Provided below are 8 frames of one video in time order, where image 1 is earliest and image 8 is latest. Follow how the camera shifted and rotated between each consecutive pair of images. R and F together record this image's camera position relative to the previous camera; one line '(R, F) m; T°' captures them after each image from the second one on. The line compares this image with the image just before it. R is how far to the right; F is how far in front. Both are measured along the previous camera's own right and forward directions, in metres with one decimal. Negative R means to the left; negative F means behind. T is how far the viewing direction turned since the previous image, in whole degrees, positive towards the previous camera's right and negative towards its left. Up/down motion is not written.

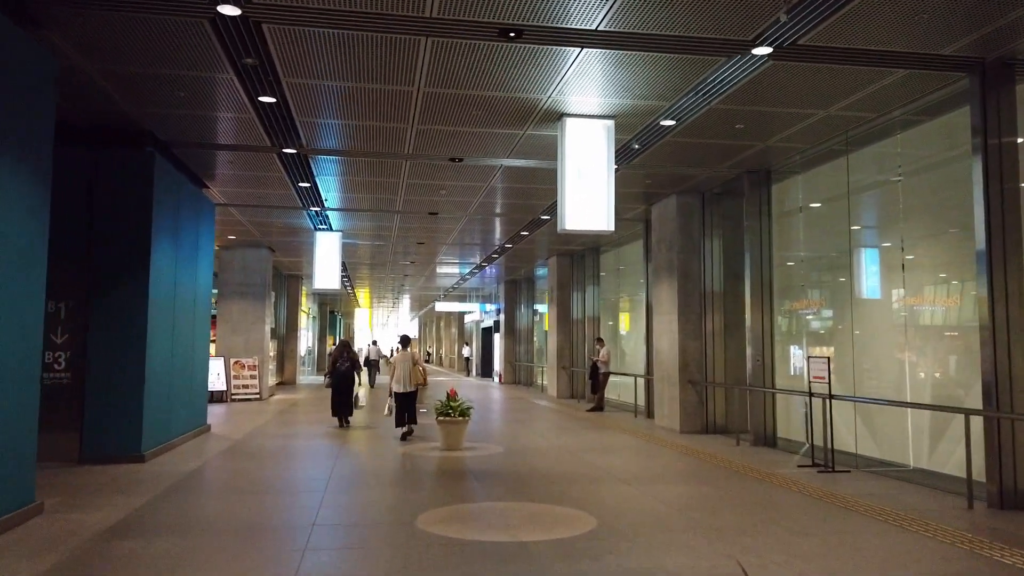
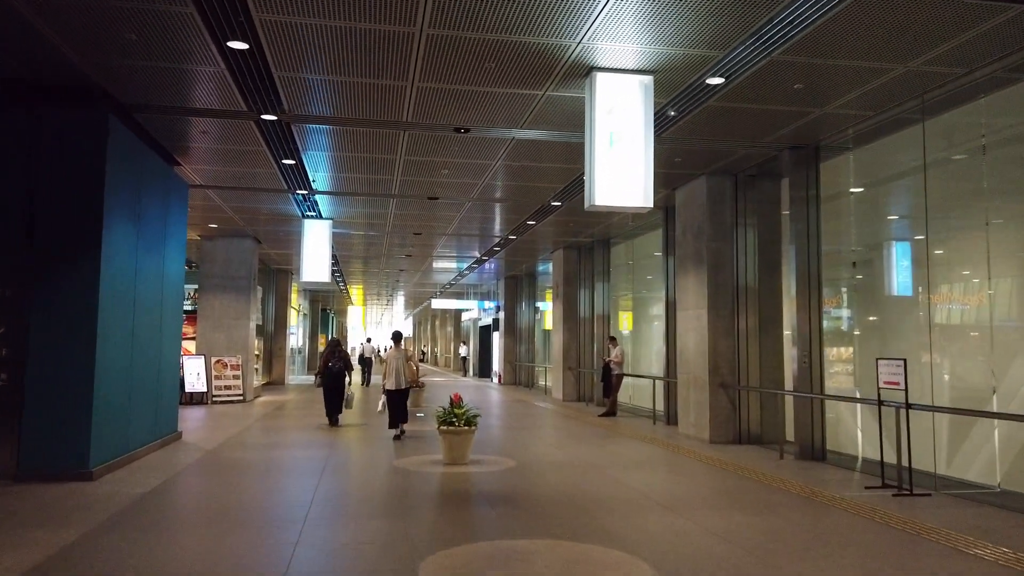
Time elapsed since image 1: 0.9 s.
(-0.2, +1.3) m; 0°
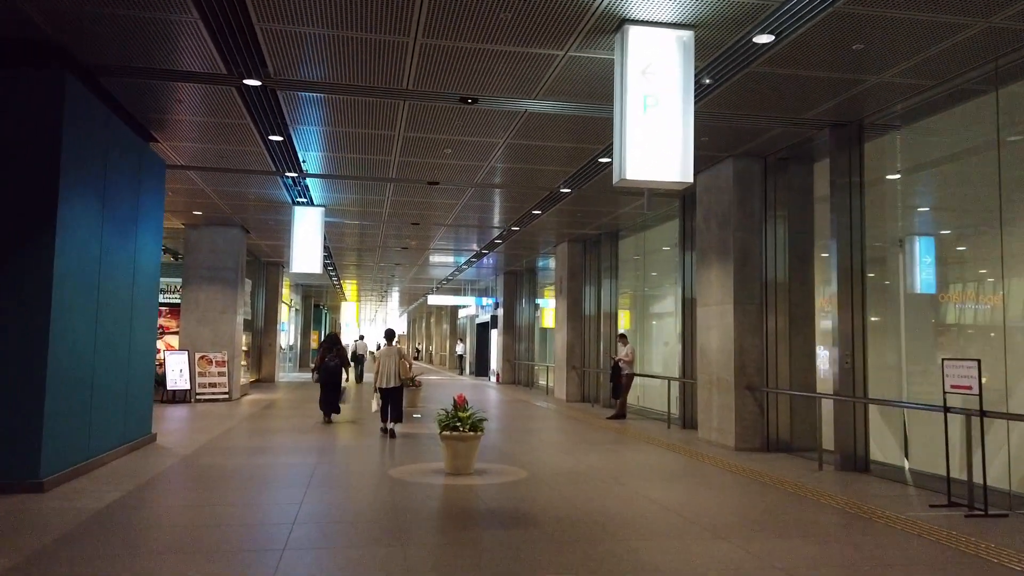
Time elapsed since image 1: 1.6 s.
(-0.2, +0.9) m; 0°
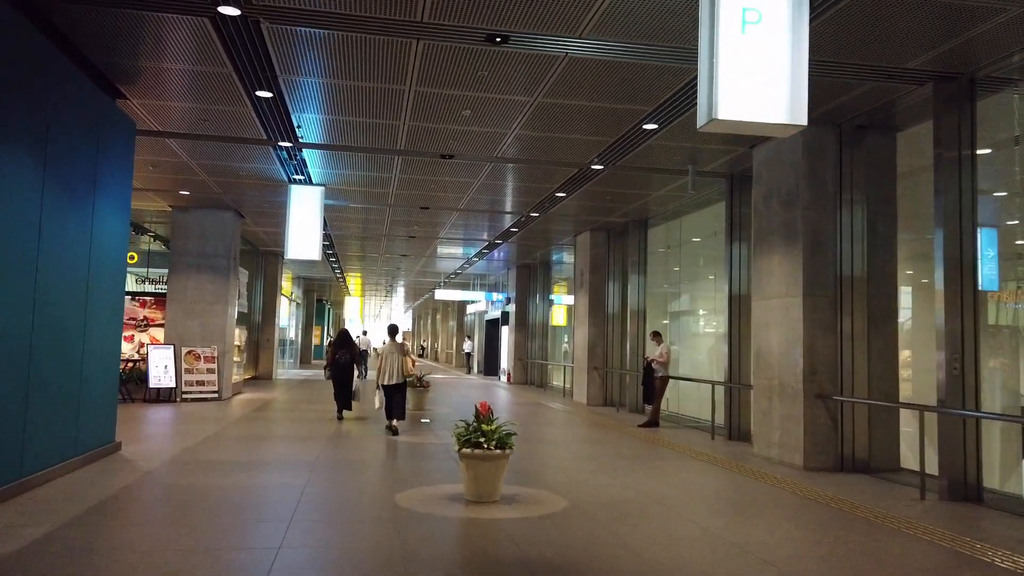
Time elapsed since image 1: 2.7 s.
(-0.3, +1.4) m; 0°
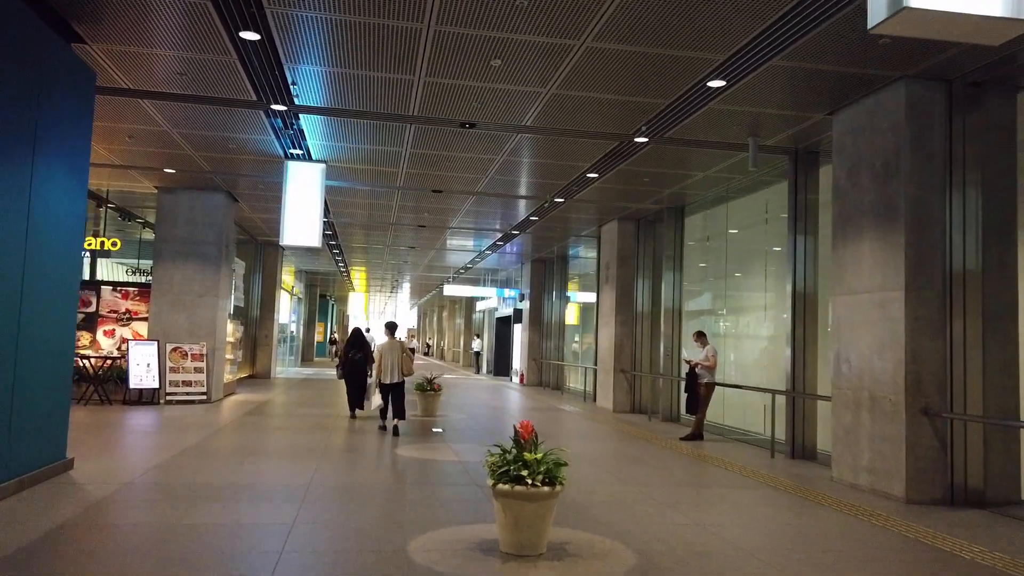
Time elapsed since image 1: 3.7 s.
(-0.3, +1.4) m; 0°
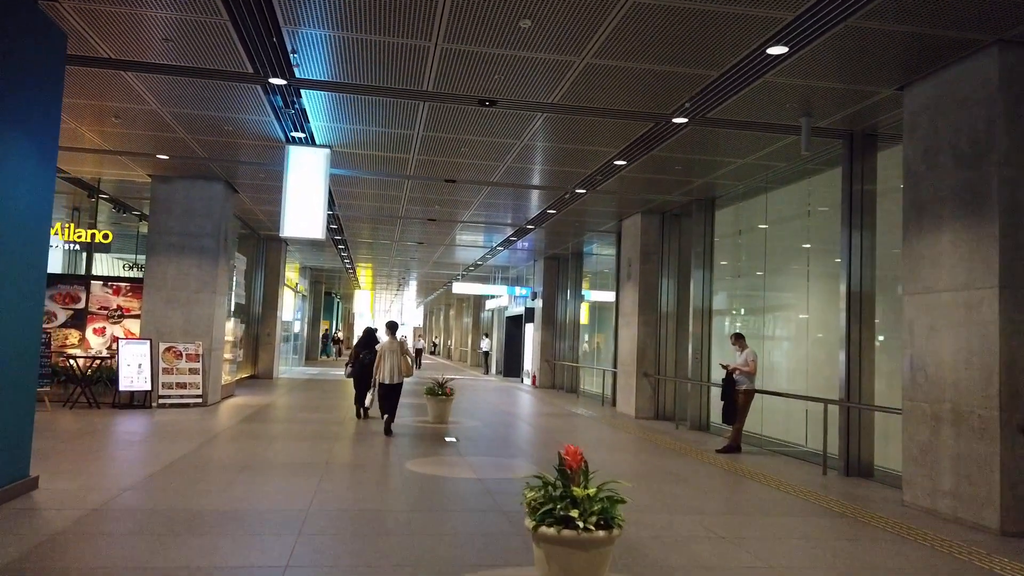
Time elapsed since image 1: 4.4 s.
(-0.2, +0.9) m; 0°
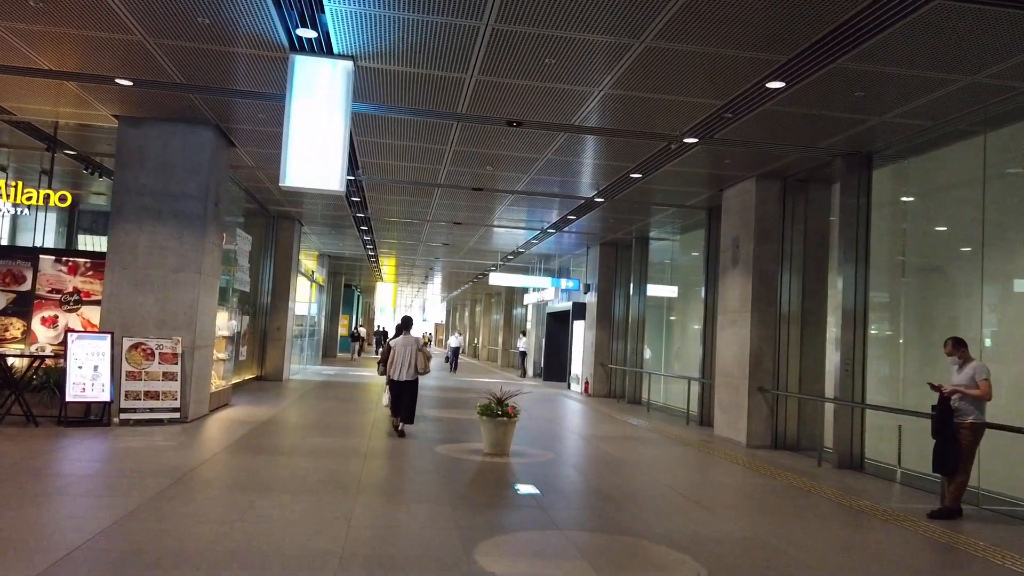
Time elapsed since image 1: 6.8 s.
(-0.8, +3.1) m; -1°
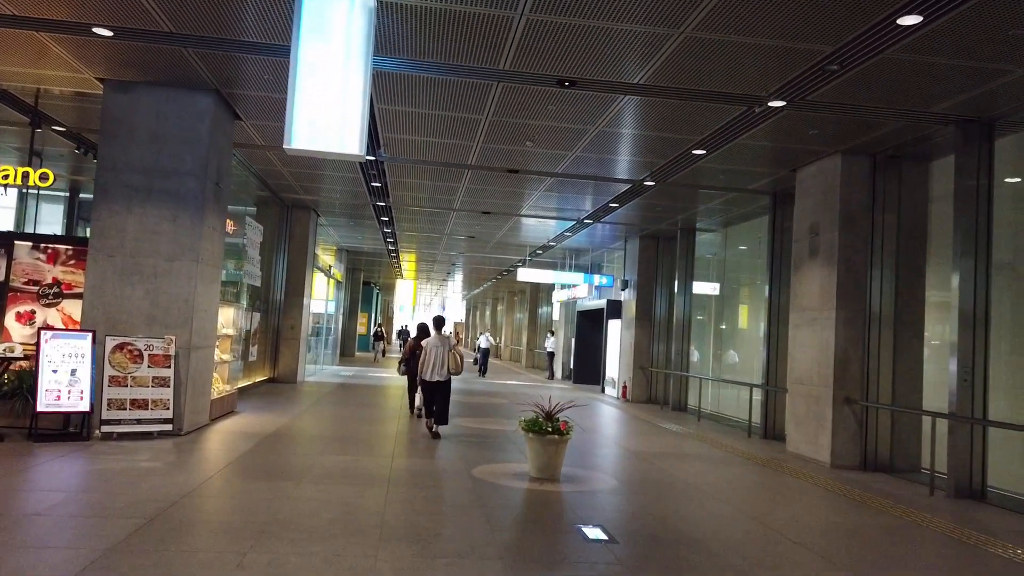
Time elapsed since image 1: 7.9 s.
(-0.3, +1.4) m; -1°
